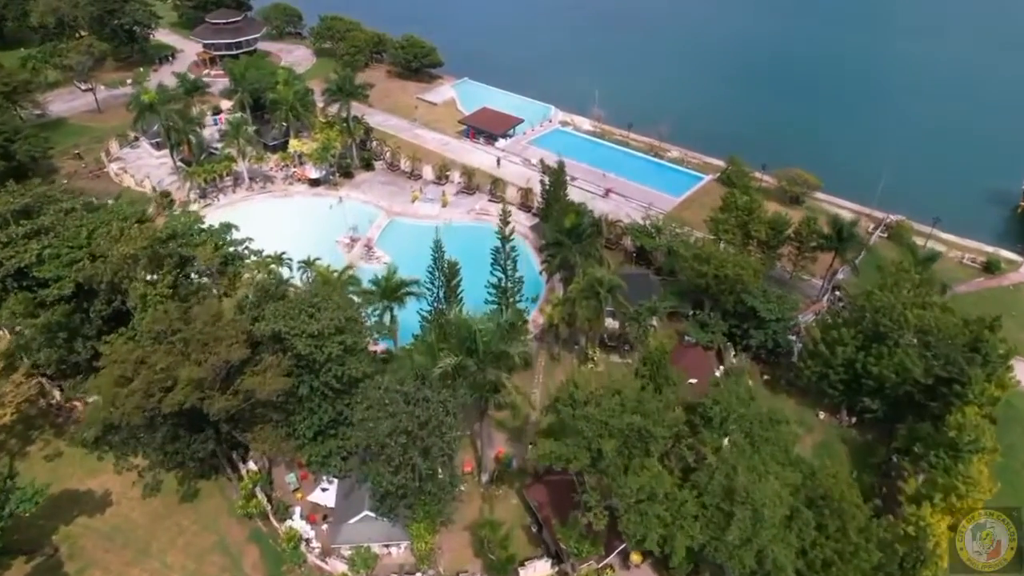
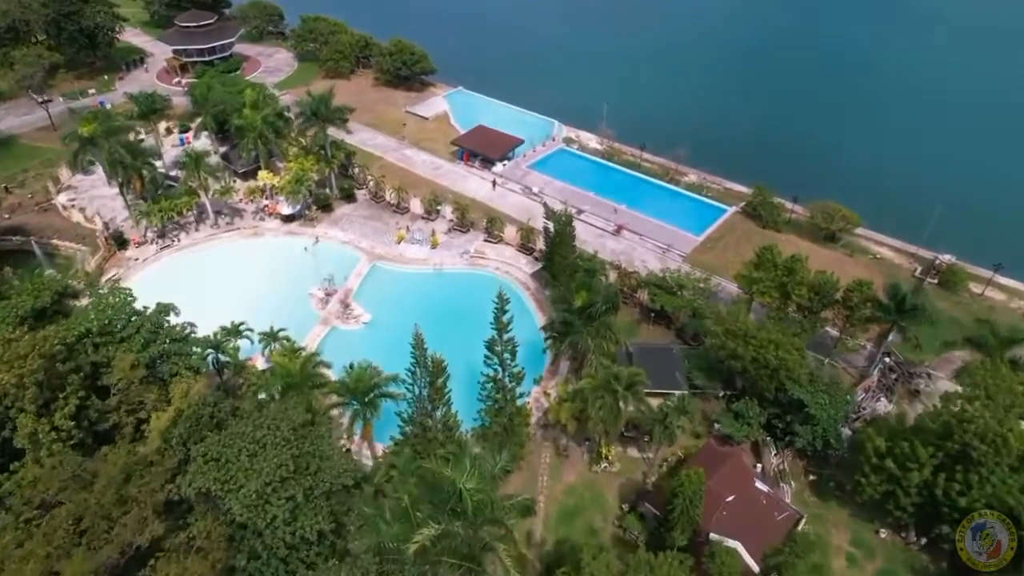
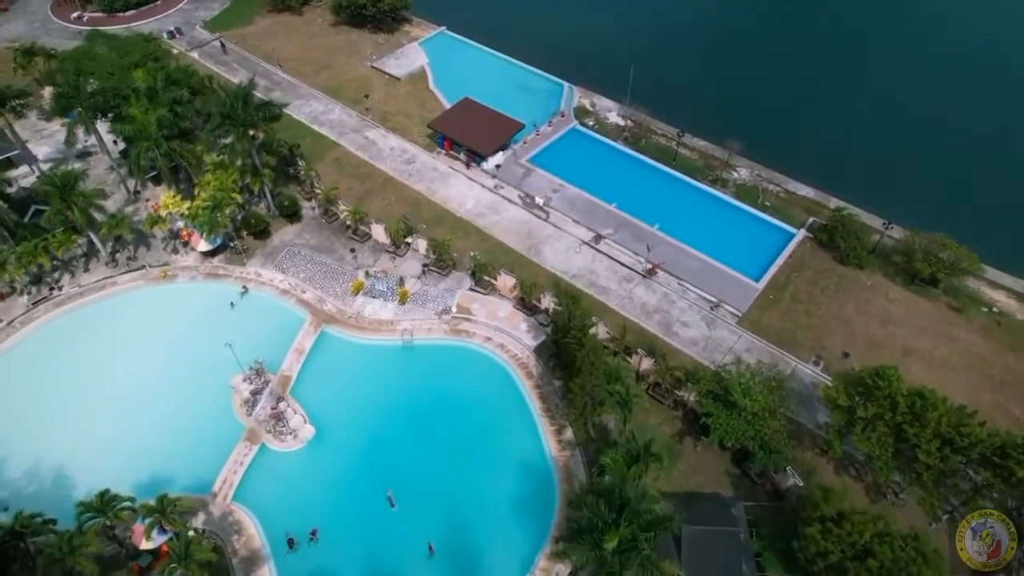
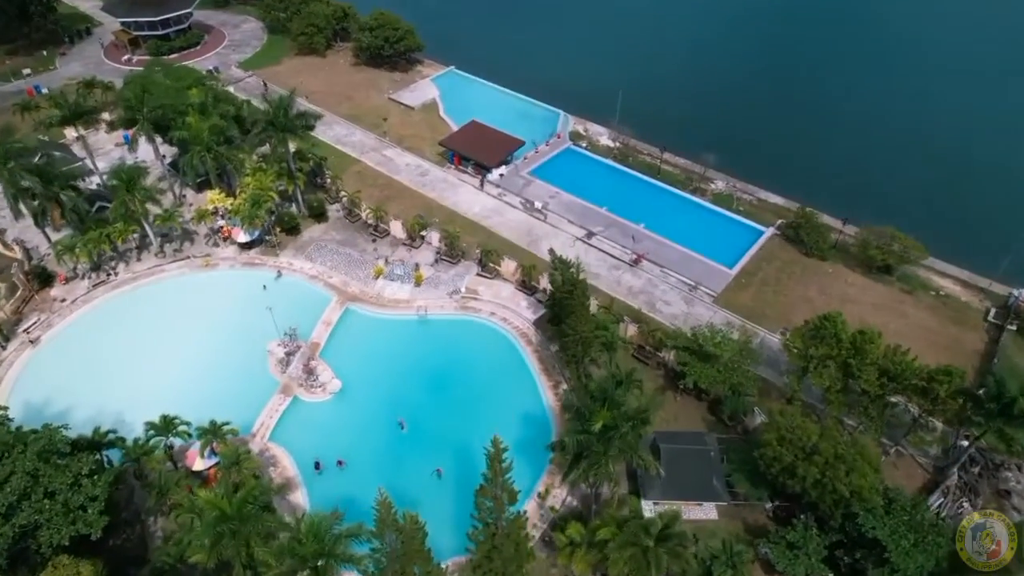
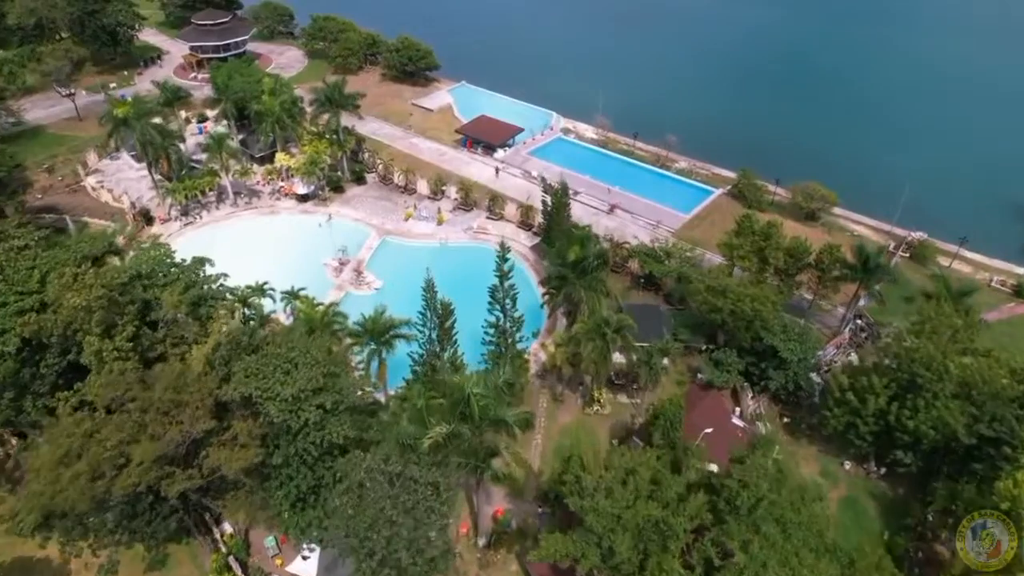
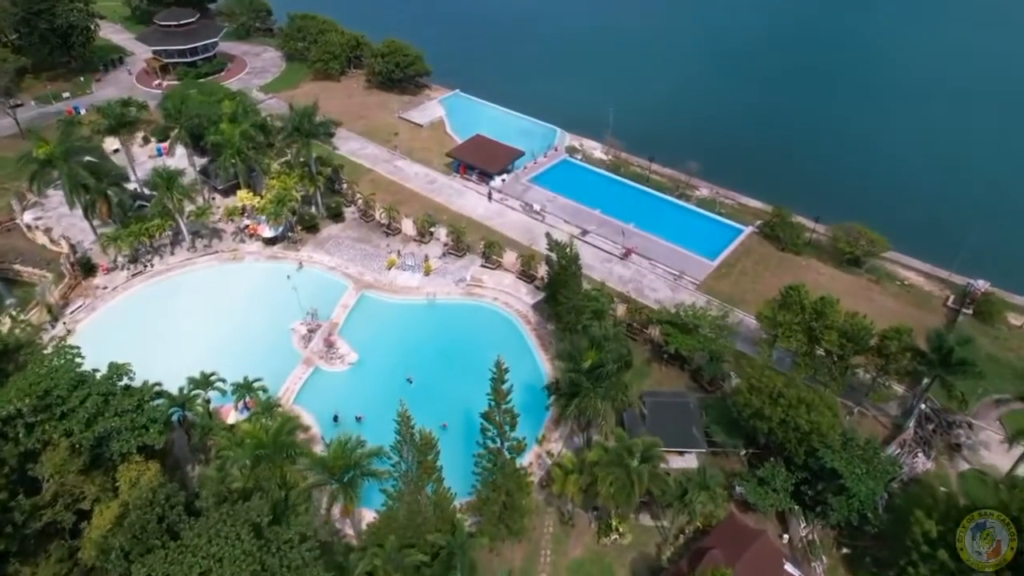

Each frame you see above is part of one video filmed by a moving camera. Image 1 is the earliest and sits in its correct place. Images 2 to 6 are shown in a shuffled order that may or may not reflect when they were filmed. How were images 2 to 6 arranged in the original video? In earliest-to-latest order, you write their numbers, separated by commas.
5, 2, 6, 4, 3
